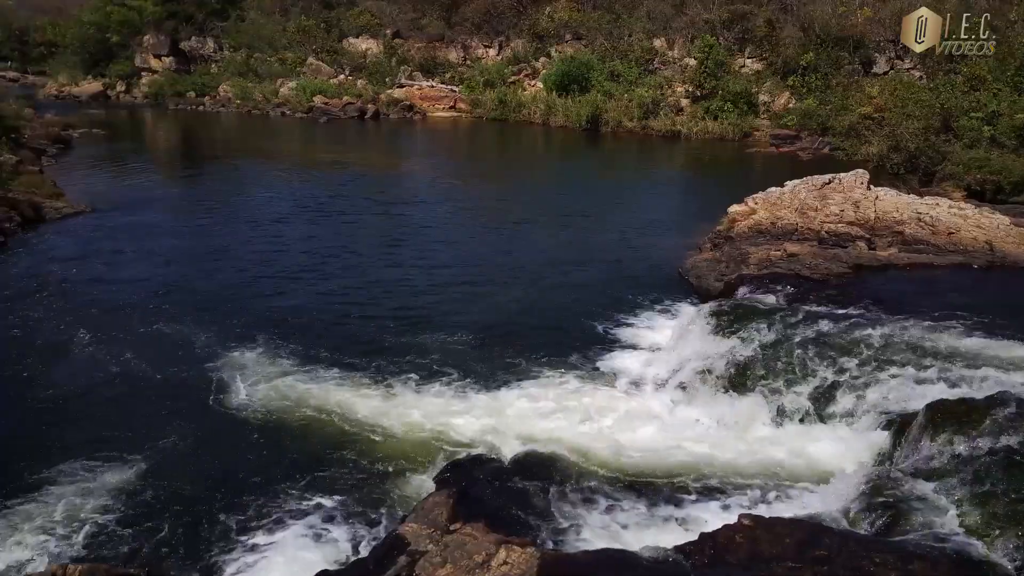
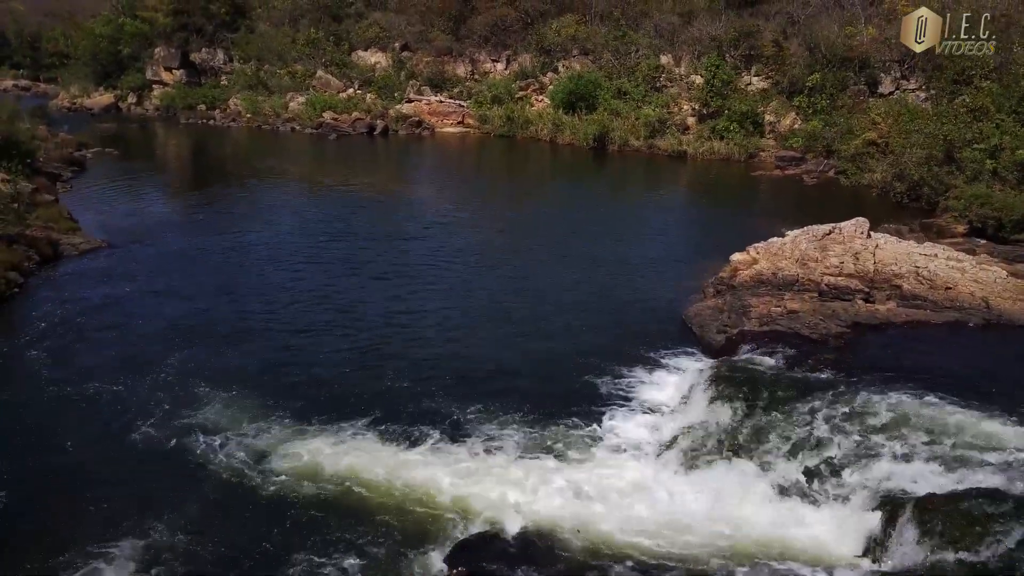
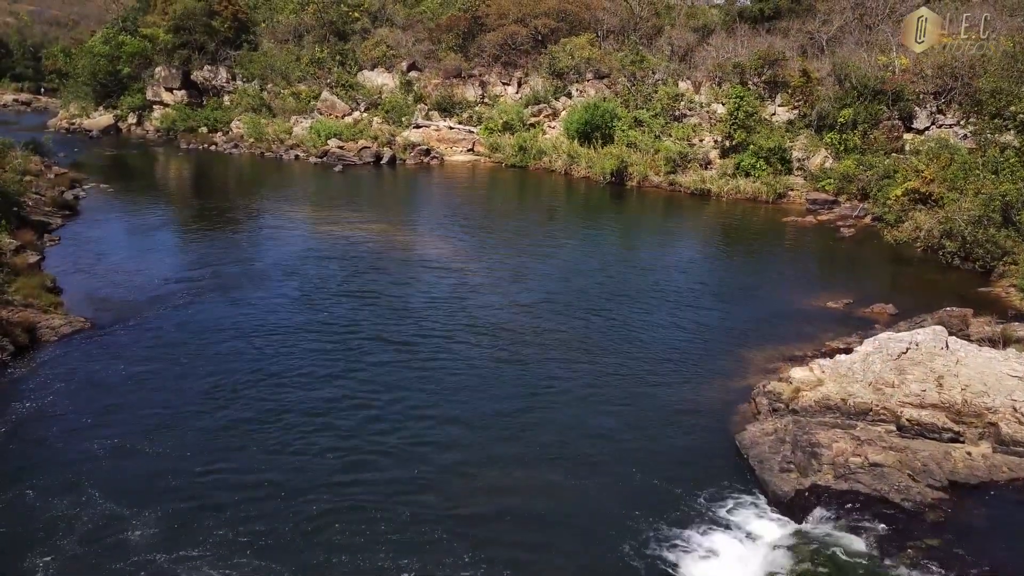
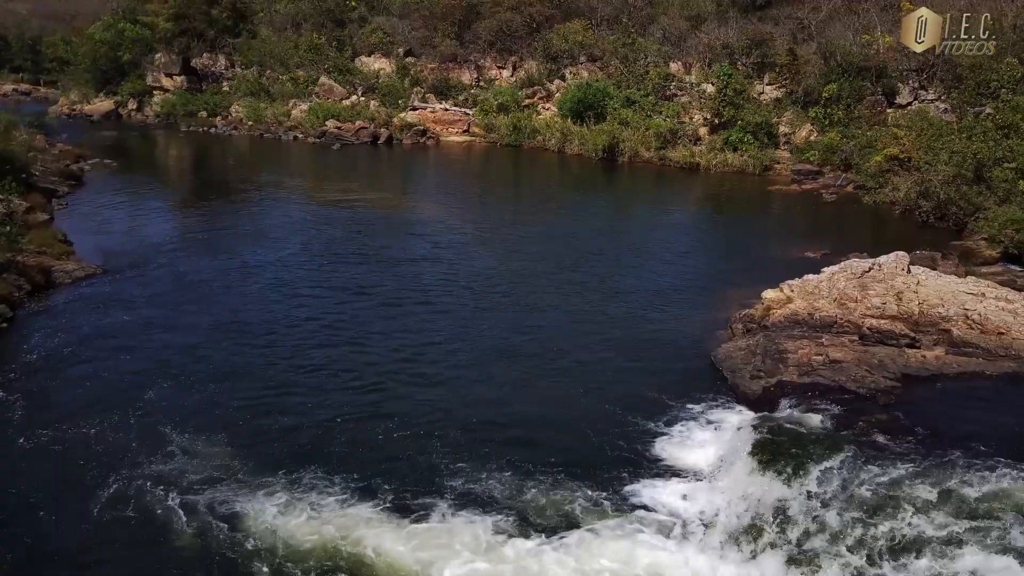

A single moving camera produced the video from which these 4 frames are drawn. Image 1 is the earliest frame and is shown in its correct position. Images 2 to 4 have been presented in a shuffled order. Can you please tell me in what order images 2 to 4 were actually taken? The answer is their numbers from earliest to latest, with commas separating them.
2, 4, 3
